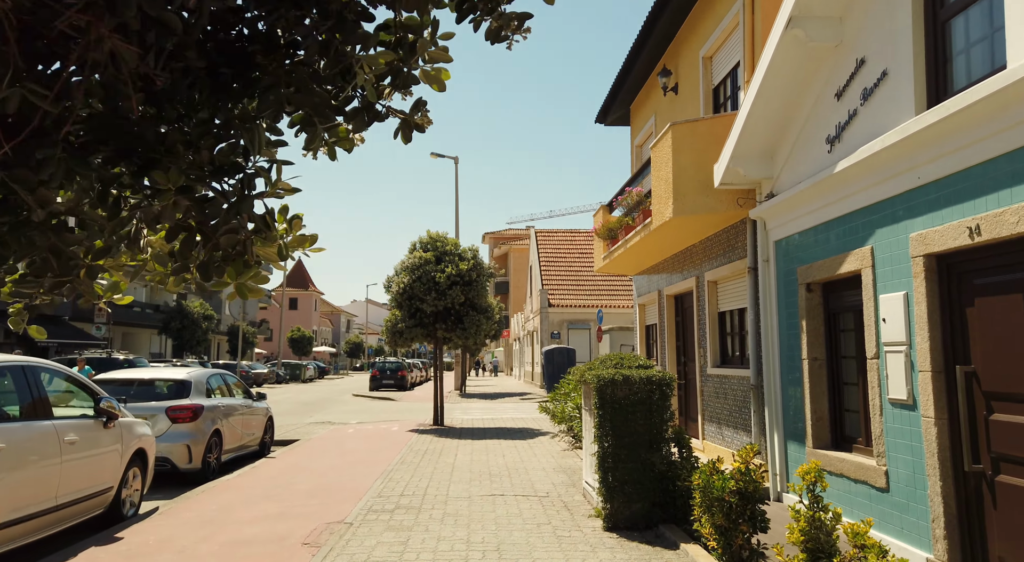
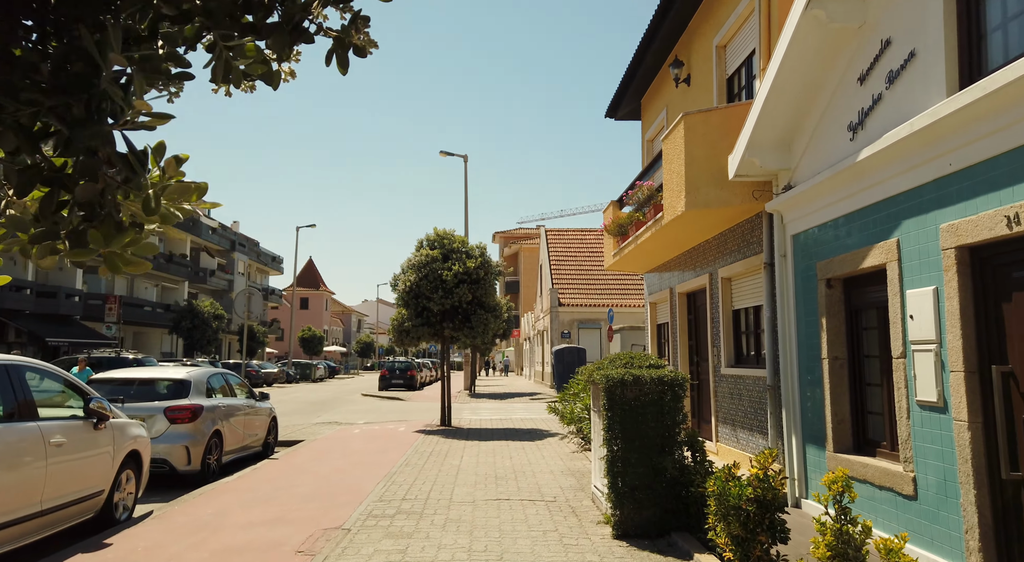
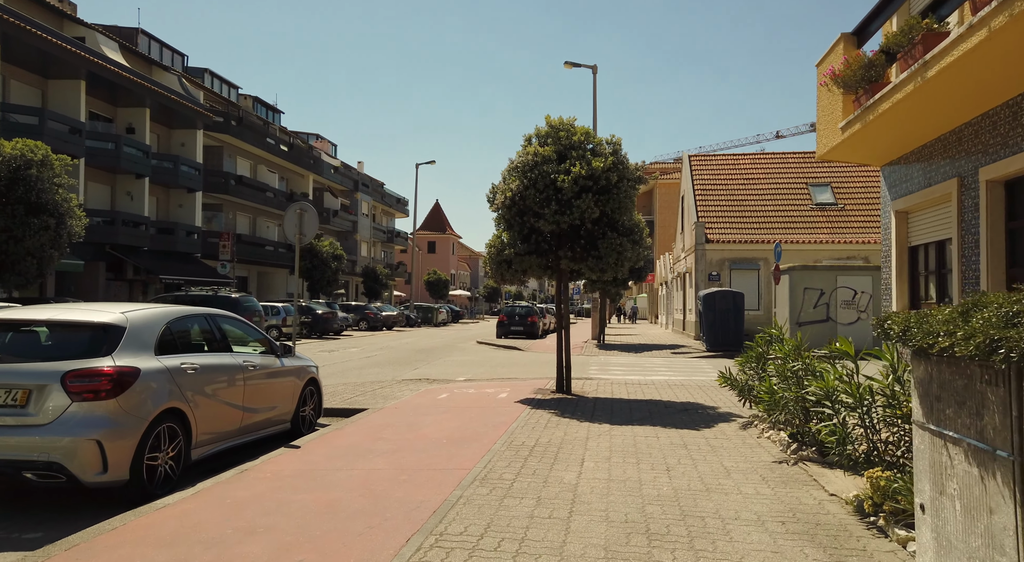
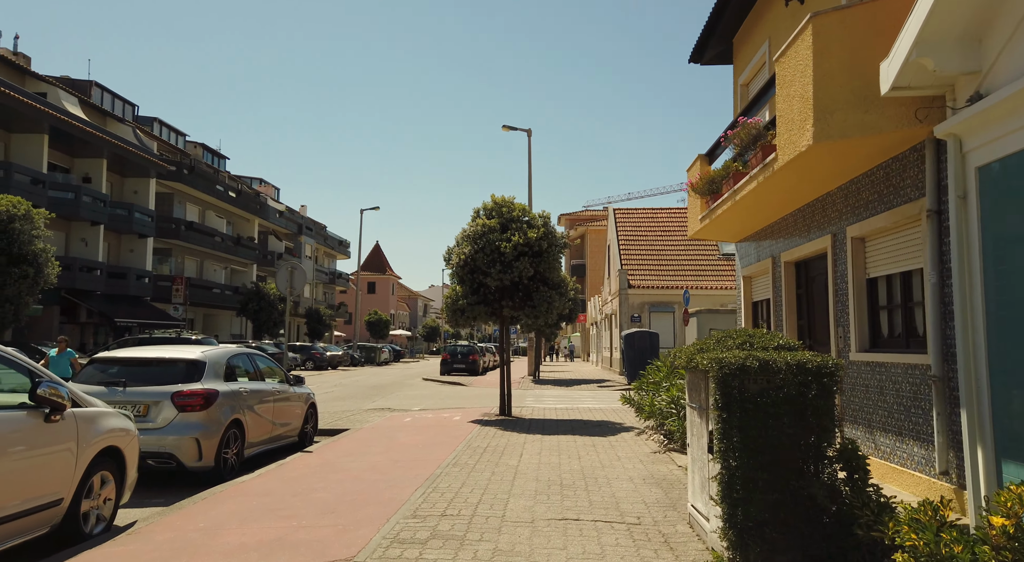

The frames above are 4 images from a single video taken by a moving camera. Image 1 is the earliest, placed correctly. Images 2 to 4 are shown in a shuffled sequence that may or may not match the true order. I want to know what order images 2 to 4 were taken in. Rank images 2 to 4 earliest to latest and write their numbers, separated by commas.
2, 4, 3
